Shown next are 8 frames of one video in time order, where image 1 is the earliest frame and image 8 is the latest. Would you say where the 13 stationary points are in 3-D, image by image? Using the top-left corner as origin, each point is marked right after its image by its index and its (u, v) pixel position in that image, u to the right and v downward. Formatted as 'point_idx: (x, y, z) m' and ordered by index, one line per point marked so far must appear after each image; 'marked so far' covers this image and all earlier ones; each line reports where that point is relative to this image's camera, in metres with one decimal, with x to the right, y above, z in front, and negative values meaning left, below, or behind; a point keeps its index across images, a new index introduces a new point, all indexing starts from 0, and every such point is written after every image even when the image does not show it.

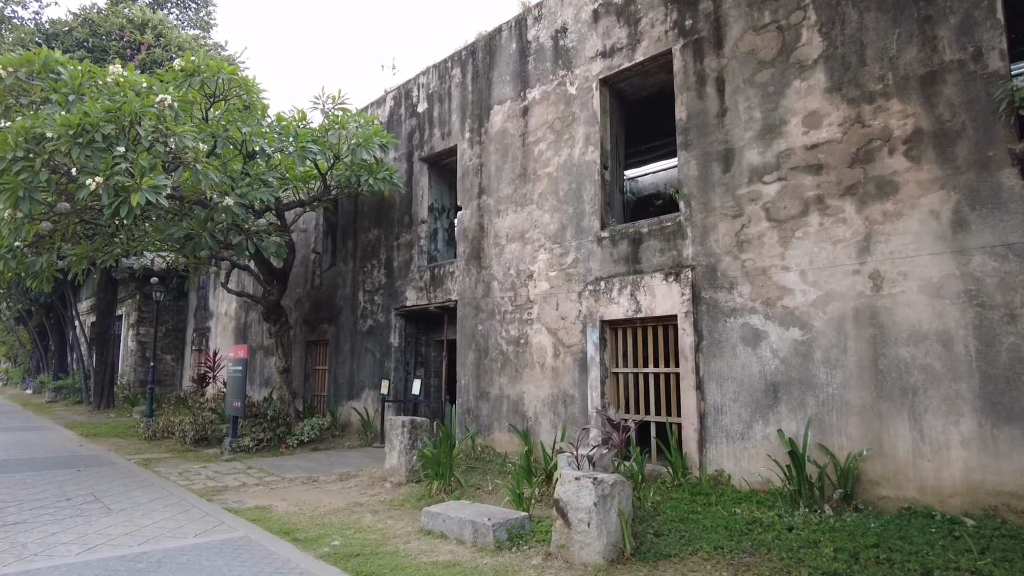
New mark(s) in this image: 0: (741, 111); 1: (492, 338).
0: (+2.5, +1.9, +6.9) m
1: (-0.3, -0.8, +9.5) m
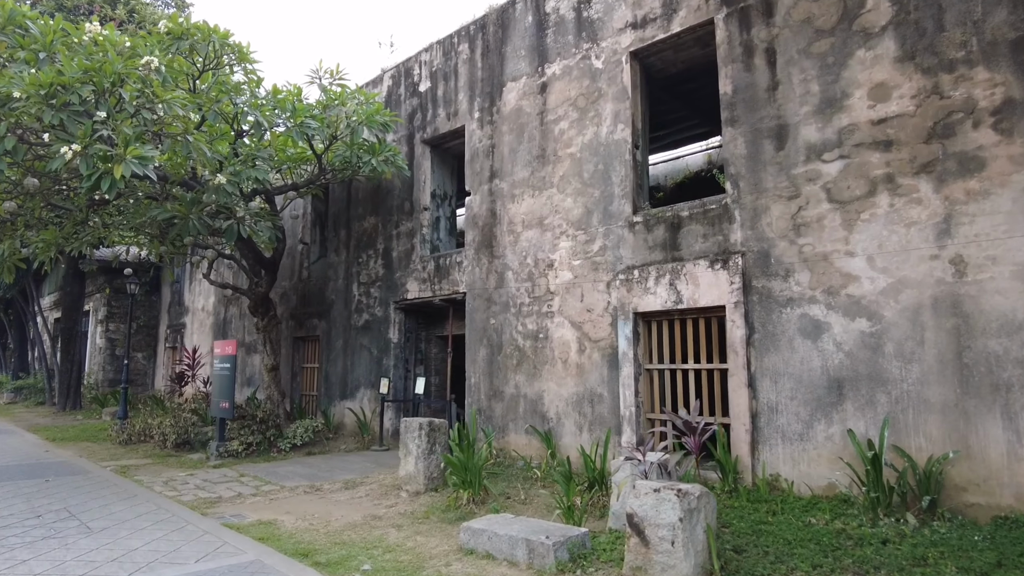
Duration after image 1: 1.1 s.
0: (+2.9, +2.1, +6.4) m
1: (-0.1, -0.6, +8.8) m
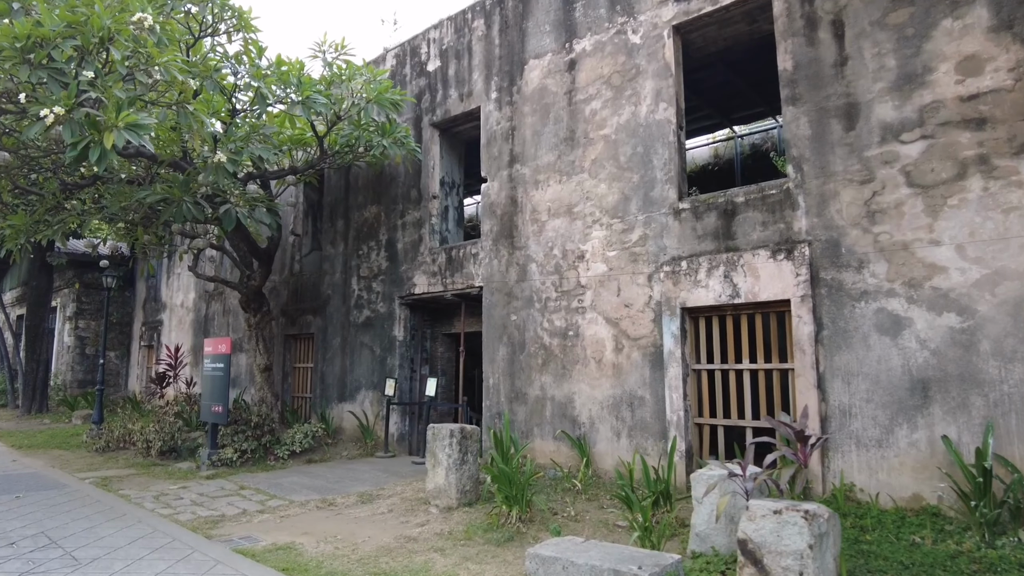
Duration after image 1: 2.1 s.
0: (+3.3, +2.1, +5.8) m
1: (+0.2, -0.5, +8.1) m
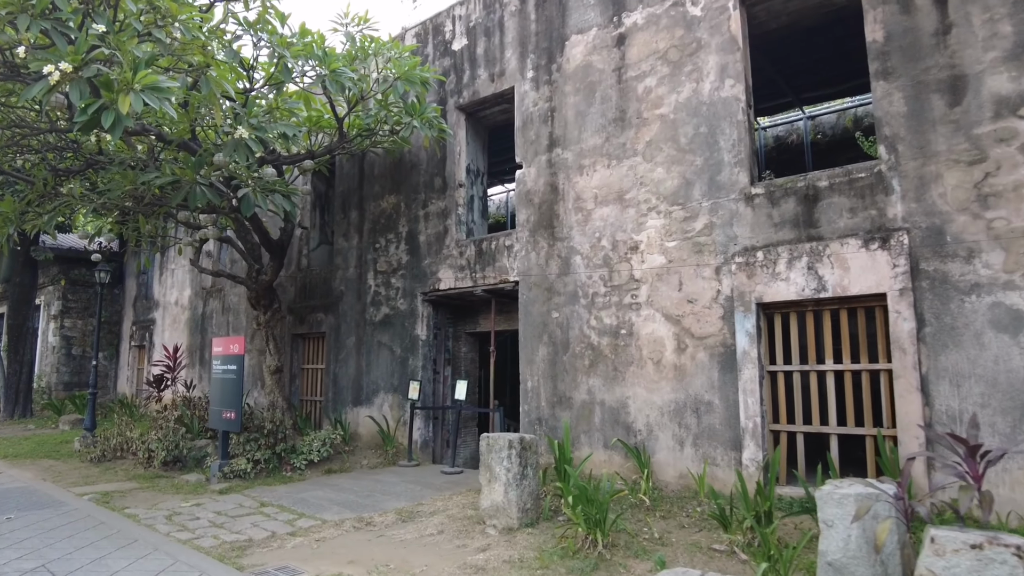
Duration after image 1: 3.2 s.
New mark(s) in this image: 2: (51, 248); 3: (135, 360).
0: (+3.9, +2.2, +5.2) m
1: (+0.7, -0.5, +7.5) m
2: (-11.0, +0.9, +15.1) m
3: (-9.6, -1.8, +16.1) m
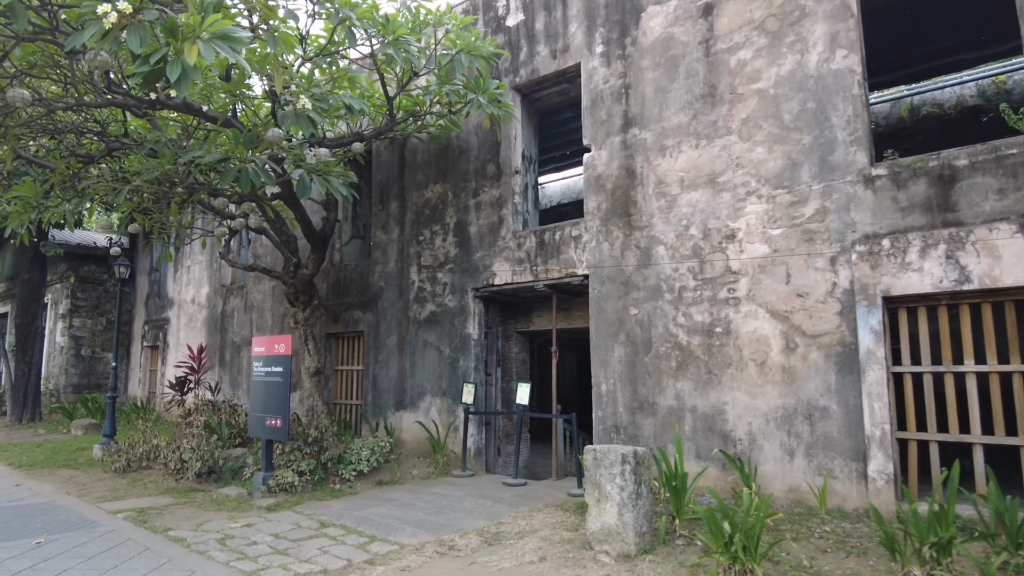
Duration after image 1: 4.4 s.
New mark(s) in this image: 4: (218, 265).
0: (+4.7, +2.3, +4.6) m
1: (+1.6, -0.4, +6.8) m
2: (-10.3, +1.0, +14.3) m
3: (-8.9, -1.8, +15.3) m
4: (-6.2, +0.5, +13.2) m
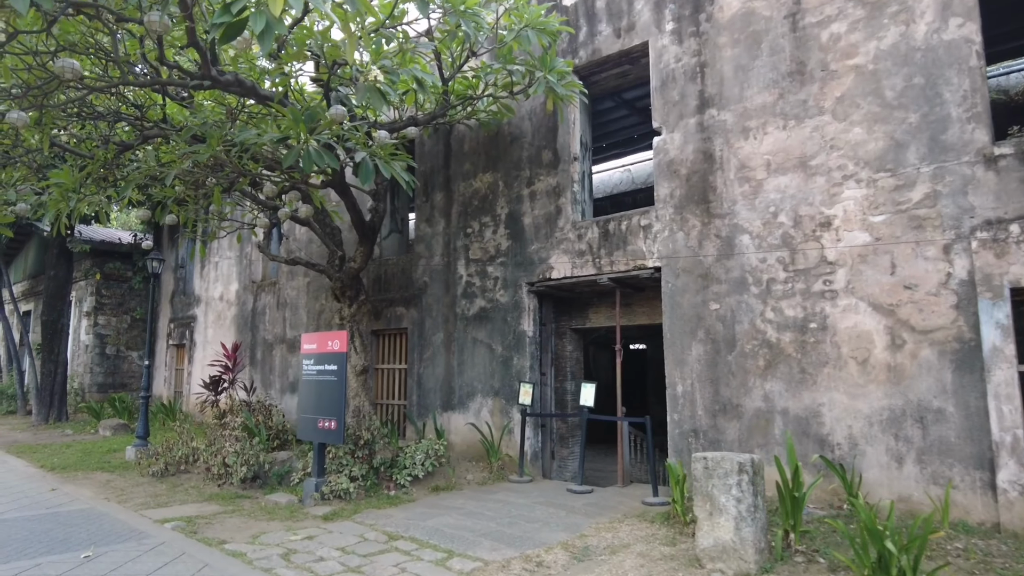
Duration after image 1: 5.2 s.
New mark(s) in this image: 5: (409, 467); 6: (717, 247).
0: (+5.4, +2.3, +4.0) m
1: (+2.3, -0.3, +6.3) m
2: (-9.4, +1.1, +13.9) m
3: (-8.0, -1.7, +15.0) m
4: (-5.4, +0.5, +12.8) m
5: (-1.2, -2.0, +7.1) m
6: (+2.1, +0.4, +6.5) m
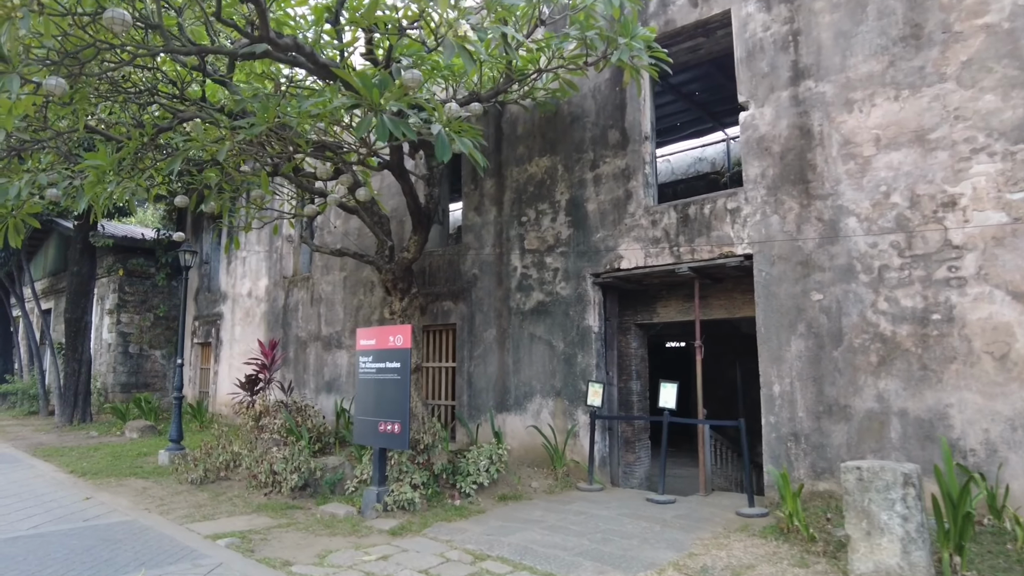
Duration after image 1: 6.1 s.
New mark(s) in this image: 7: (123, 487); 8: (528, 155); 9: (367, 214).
0: (+6.1, +2.5, +3.3) m
1: (+3.0, -0.2, +5.6) m
2: (-8.6, +1.1, +13.5) m
3: (-7.2, -1.6, +14.5) m
4: (-4.6, +0.6, +12.3) m
5: (-0.4, -1.9, +6.5) m
6: (+2.8, +0.5, +5.9) m
7: (-4.5, -2.3, +7.2) m
8: (+0.2, +1.8, +8.4) m
9: (-1.8, +0.9, +7.8) m
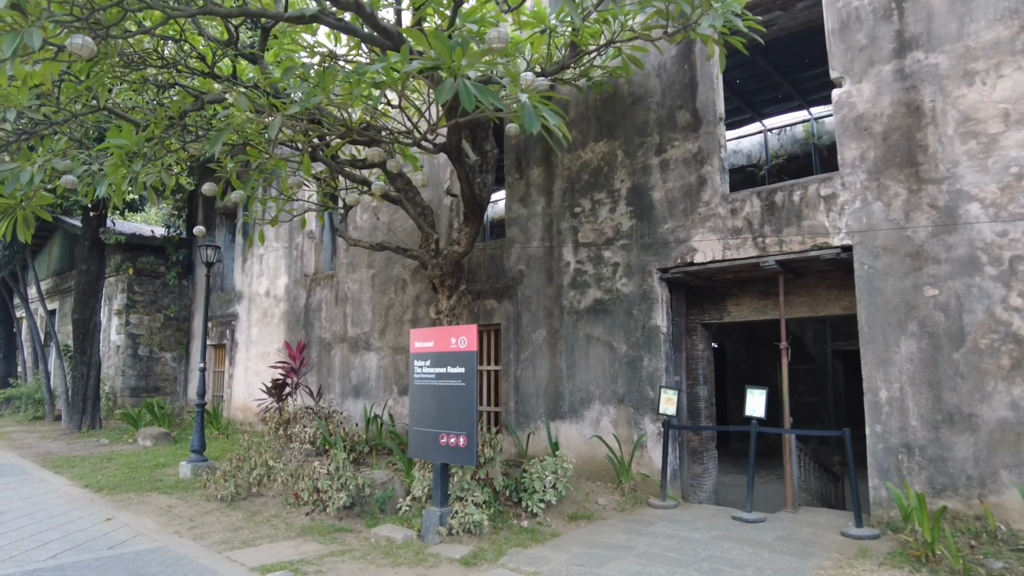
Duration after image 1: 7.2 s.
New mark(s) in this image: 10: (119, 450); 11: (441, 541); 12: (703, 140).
0: (+6.7, +2.5, +2.7) m
1: (+3.7, -0.2, +5.0) m
2: (-8.0, +1.2, +12.8) m
3: (-6.6, -1.6, +13.8) m
4: (-3.9, +0.7, +11.6) m
5: (+0.2, -1.9, +5.9) m
6: (+3.5, +0.6, +5.2) m
7: (-3.8, -2.3, +6.6) m
8: (+0.9, +1.8, +7.7) m
9: (-1.2, +1.0, +7.1) m
10: (-6.4, -2.6, +10.2) m
11: (-0.6, -2.0, +5.1) m
12: (+2.0, +1.6, +6.7) m
